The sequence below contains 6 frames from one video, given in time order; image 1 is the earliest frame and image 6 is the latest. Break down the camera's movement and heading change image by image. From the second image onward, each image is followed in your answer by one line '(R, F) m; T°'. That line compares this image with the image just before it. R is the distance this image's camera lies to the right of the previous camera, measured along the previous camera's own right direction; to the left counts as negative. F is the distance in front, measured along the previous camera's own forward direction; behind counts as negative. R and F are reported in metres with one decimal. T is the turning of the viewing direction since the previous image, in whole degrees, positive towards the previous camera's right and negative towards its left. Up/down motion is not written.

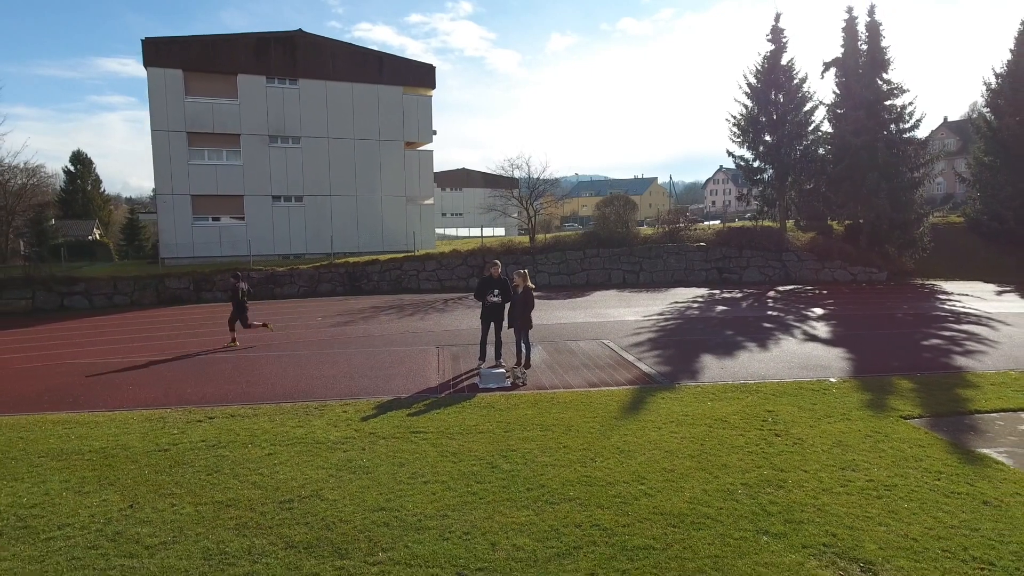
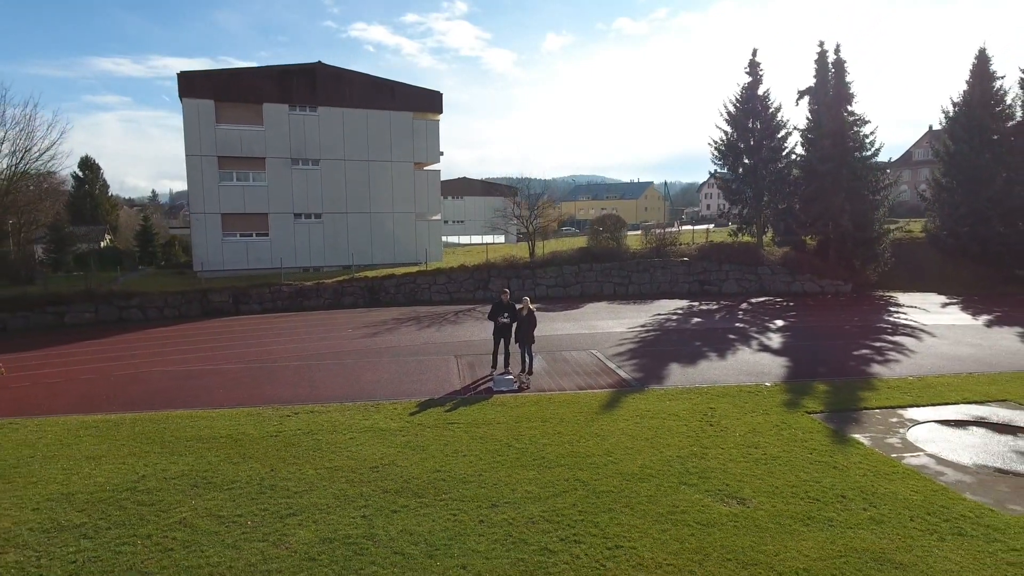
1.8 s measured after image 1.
(-0.1, -2.3) m; 0°
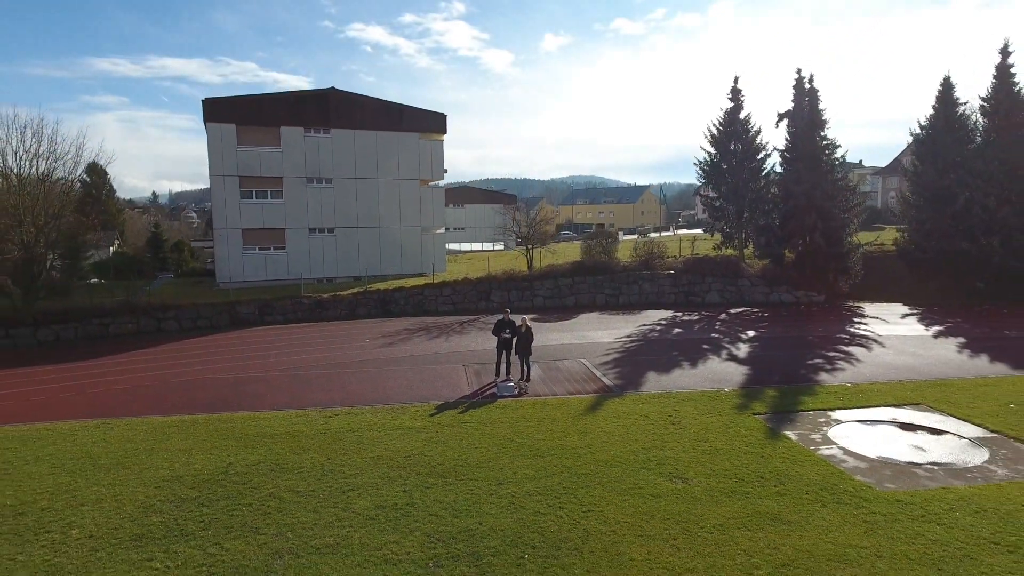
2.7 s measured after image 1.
(0.0, -2.0) m; 0°
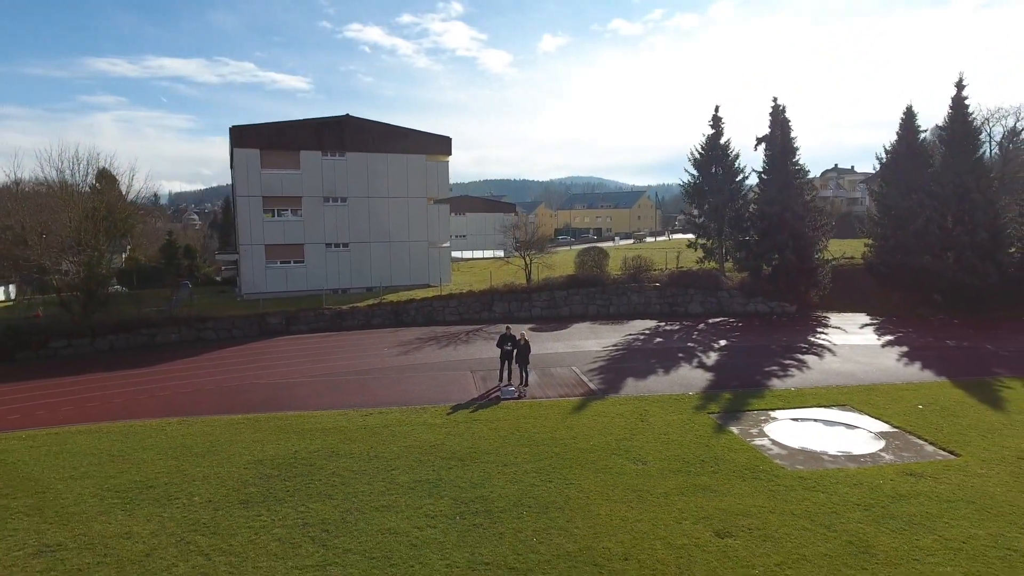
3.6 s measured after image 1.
(-0.1, -2.6) m; 0°
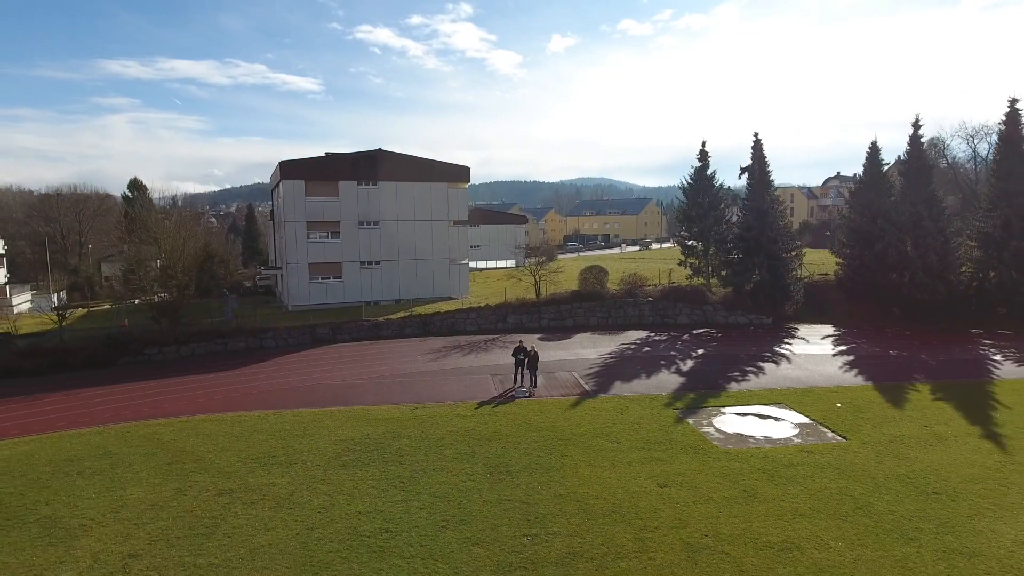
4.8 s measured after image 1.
(-0.1, -4.3) m; -1°
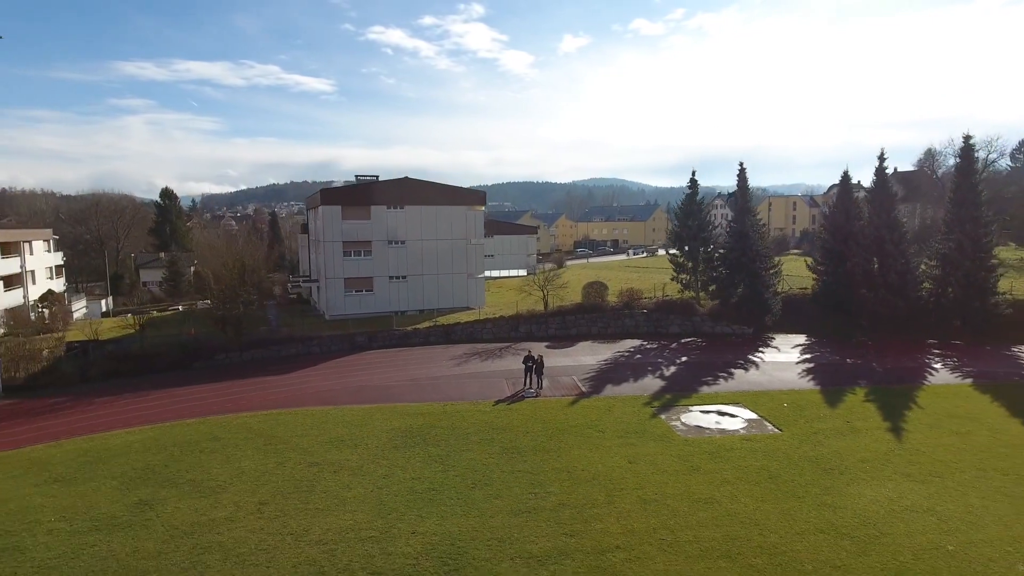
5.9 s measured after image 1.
(0.0, -4.5) m; -1°
